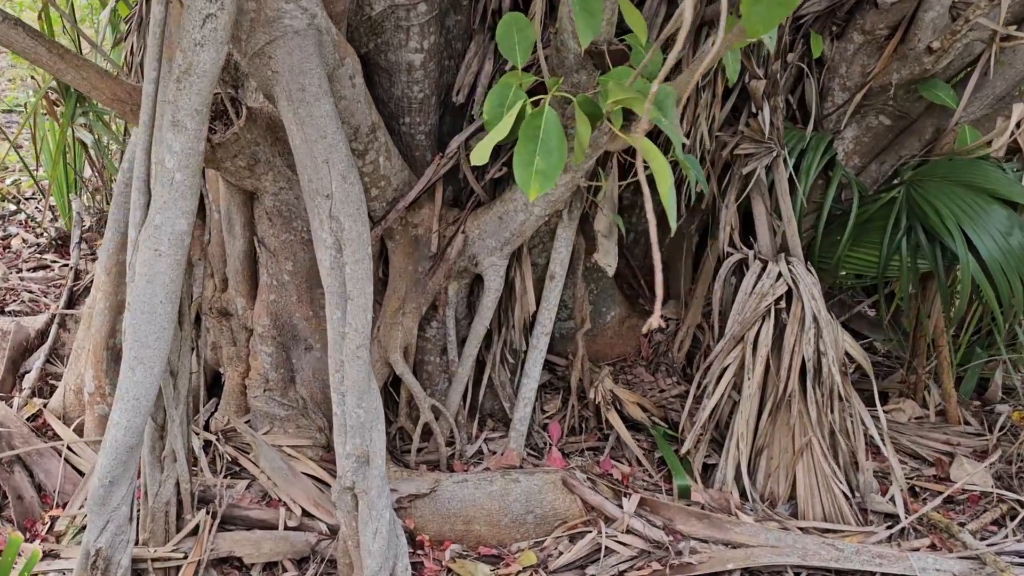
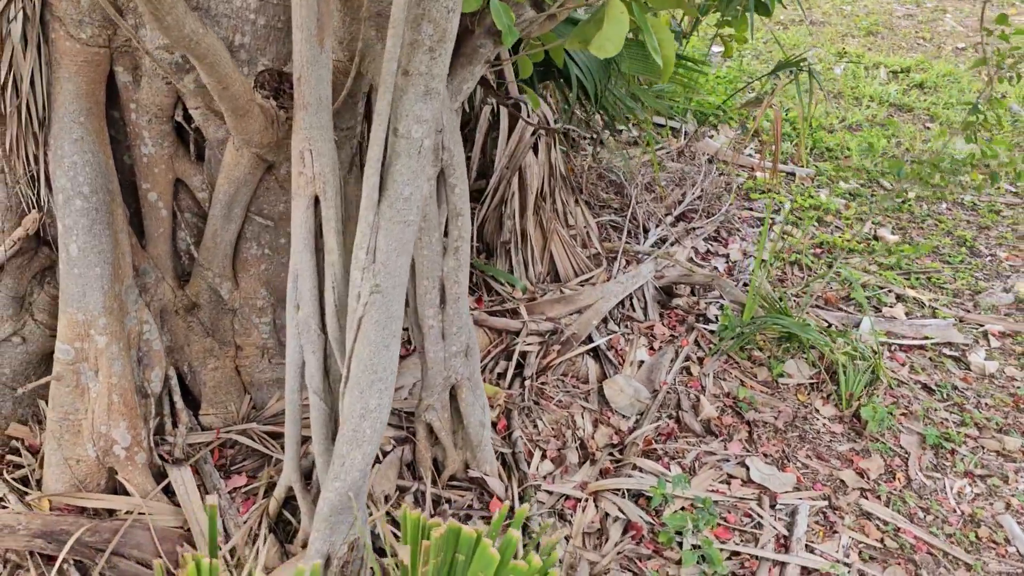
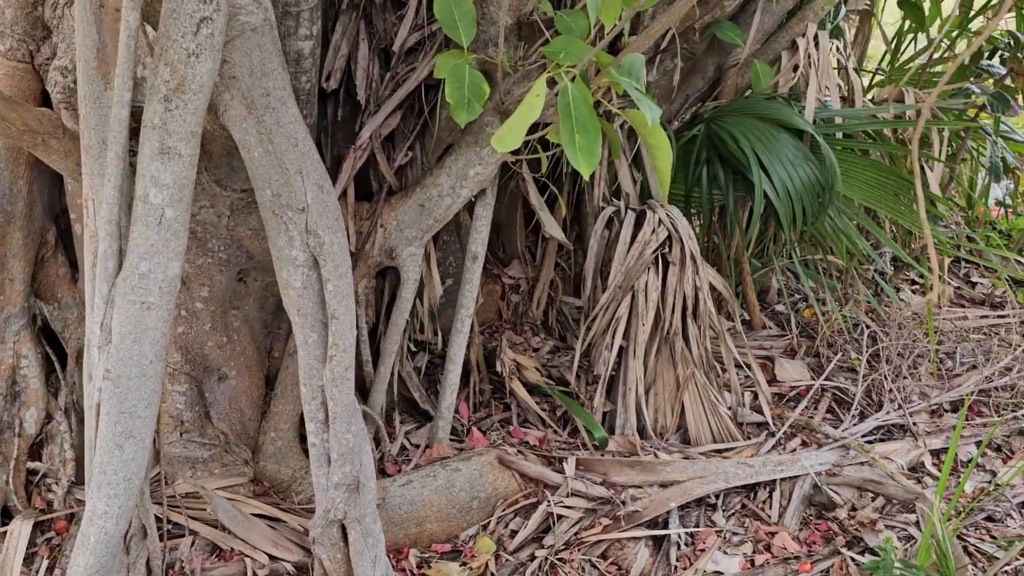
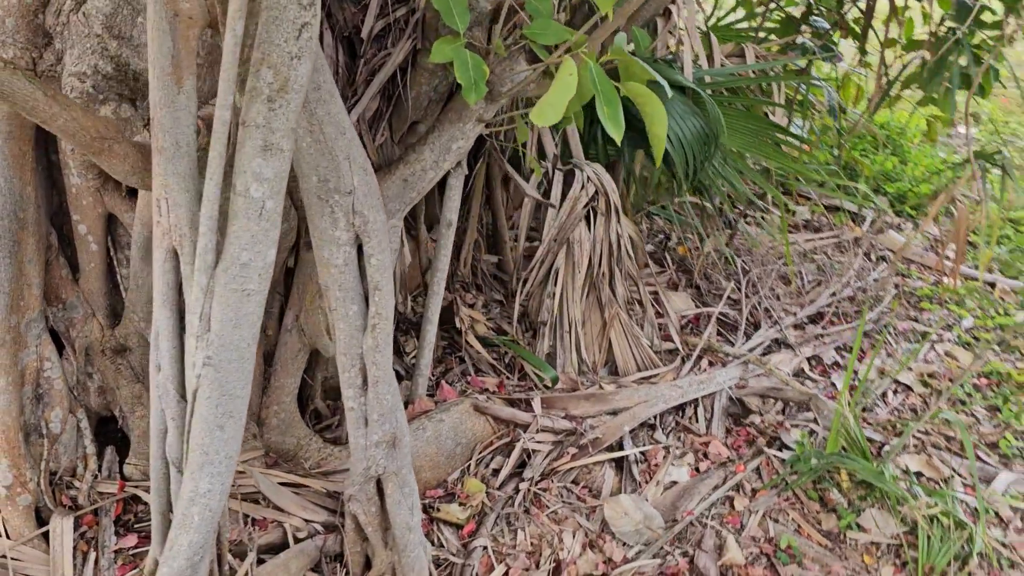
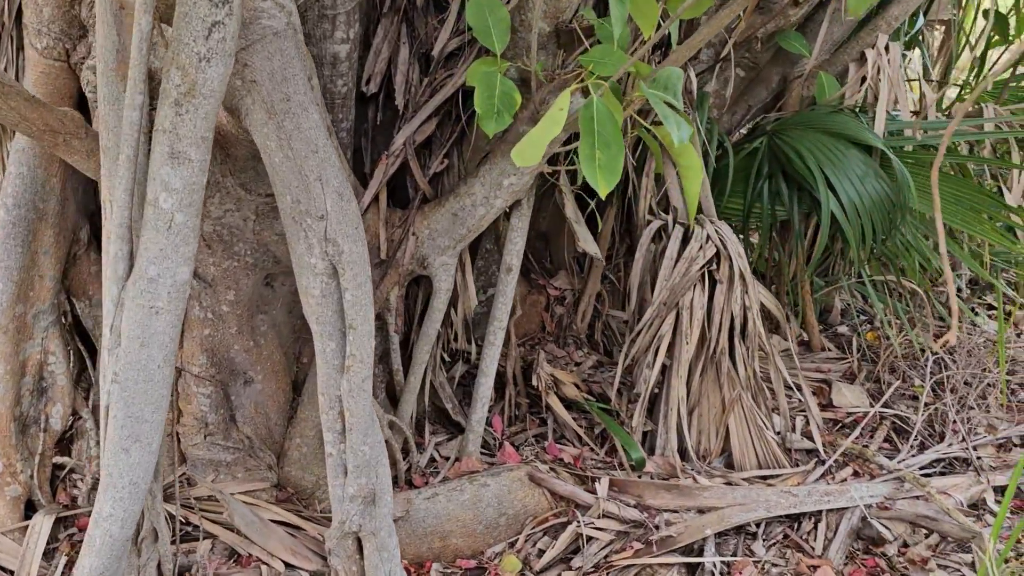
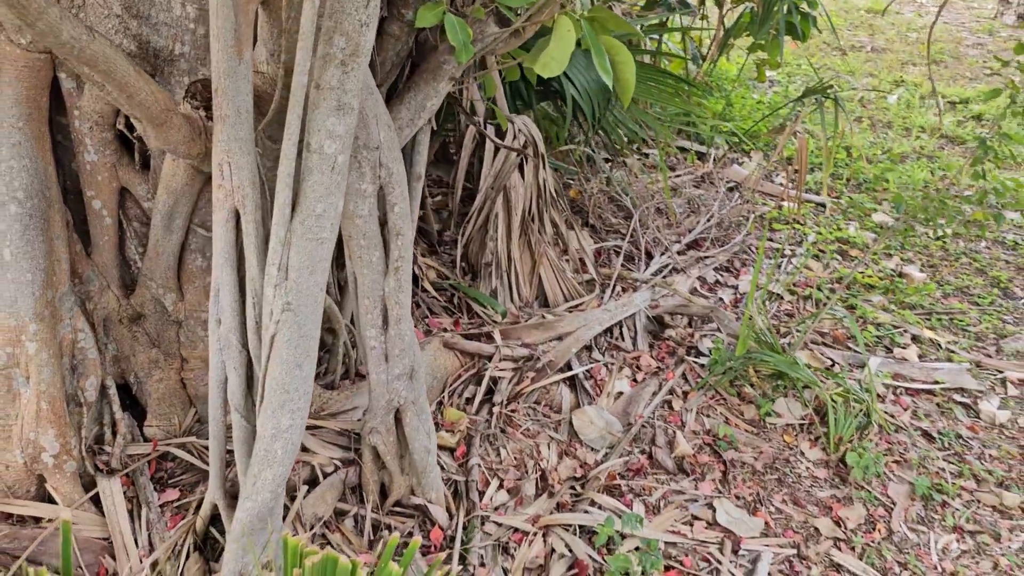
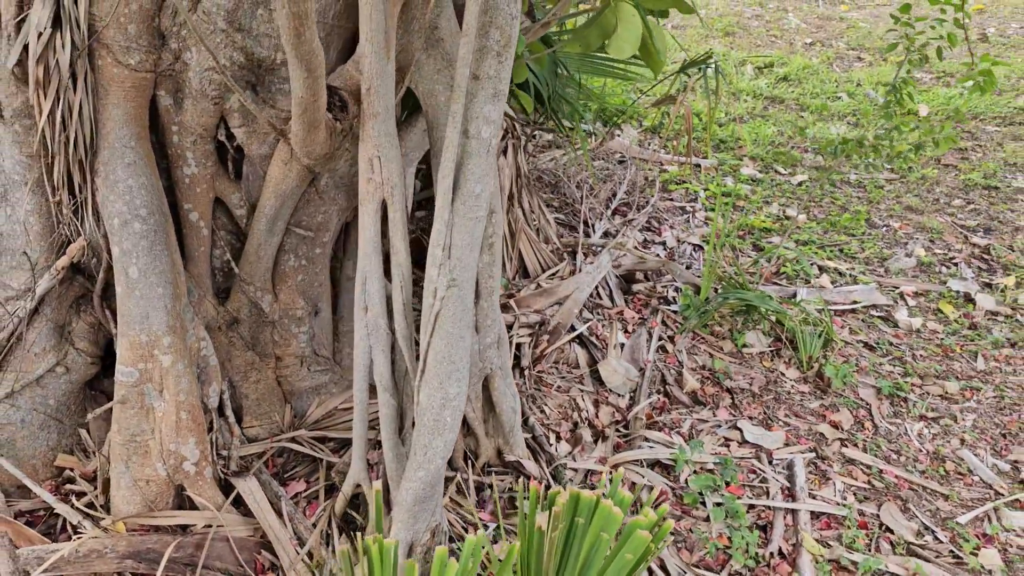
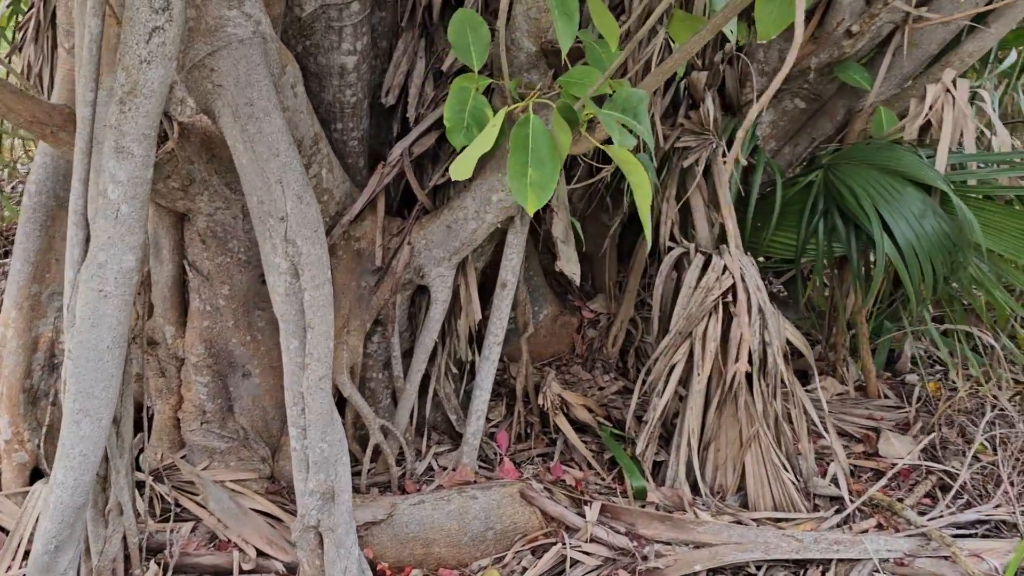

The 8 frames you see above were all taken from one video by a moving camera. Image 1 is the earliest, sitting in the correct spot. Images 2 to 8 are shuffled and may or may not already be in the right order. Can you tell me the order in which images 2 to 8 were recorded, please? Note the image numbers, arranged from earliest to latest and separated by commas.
8, 5, 3, 4, 6, 2, 7
